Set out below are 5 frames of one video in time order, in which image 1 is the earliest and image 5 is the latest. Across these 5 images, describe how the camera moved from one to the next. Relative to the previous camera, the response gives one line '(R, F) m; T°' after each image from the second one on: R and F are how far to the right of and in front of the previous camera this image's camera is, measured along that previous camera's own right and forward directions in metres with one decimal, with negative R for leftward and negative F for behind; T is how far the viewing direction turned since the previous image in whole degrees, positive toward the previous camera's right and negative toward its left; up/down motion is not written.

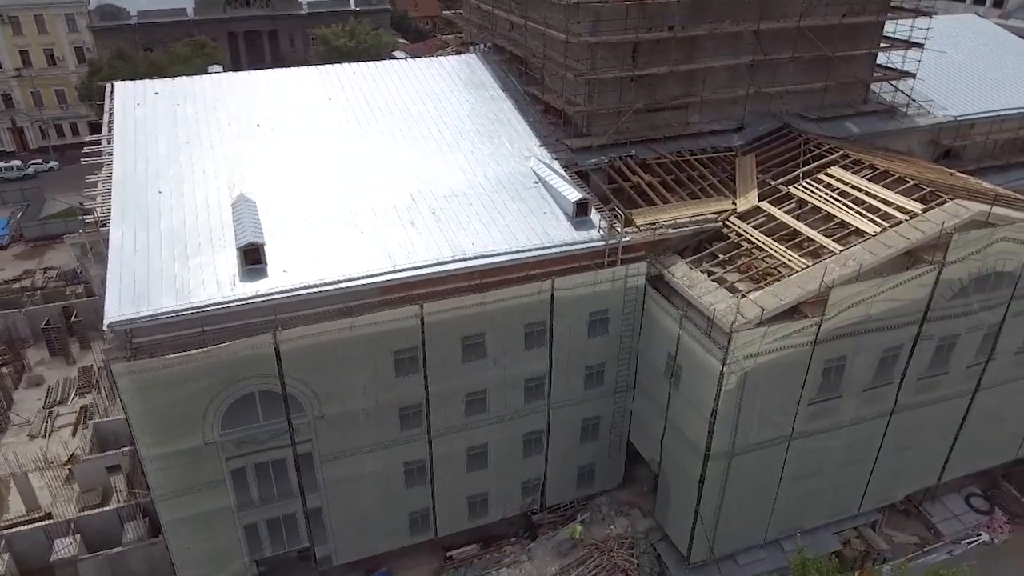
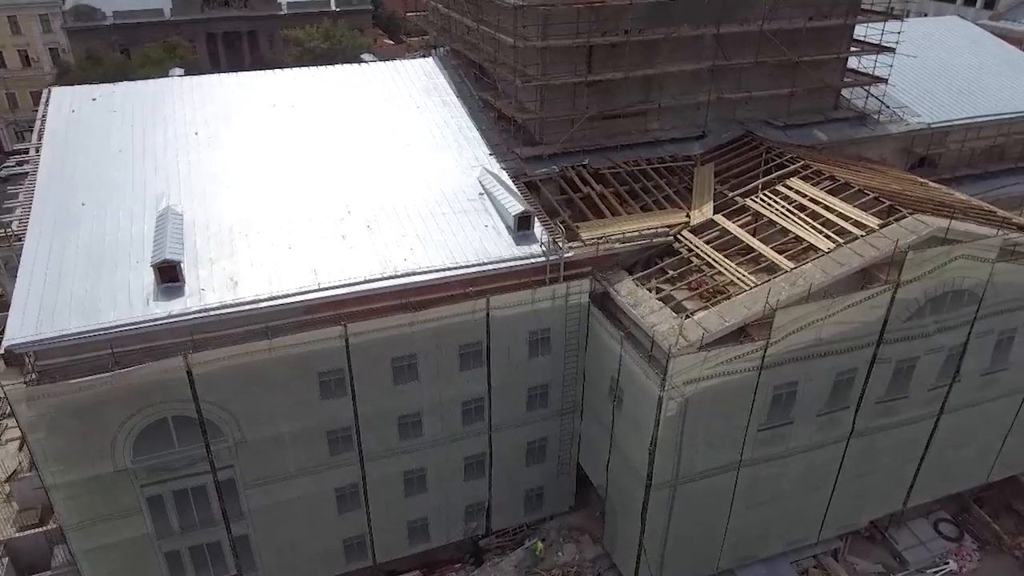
(+2.2, +1.1) m; 0°
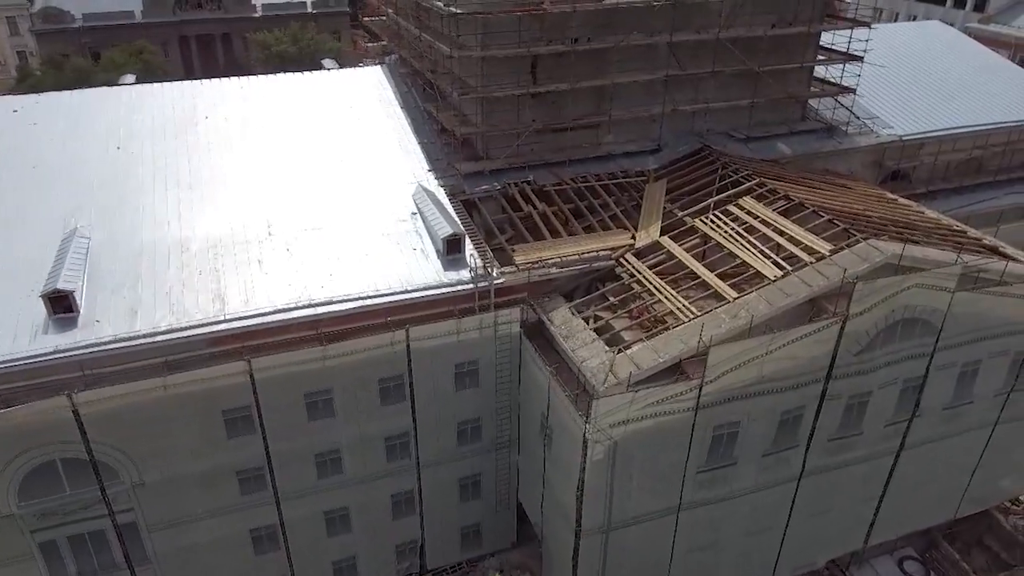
(+2.3, +1.4) m; 0°
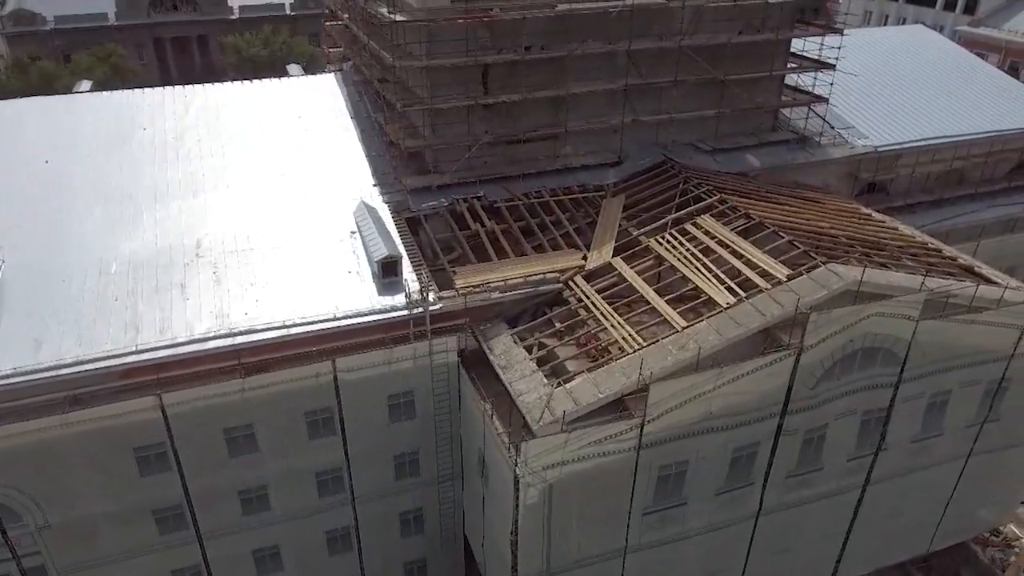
(+1.8, +1.3) m; 0°
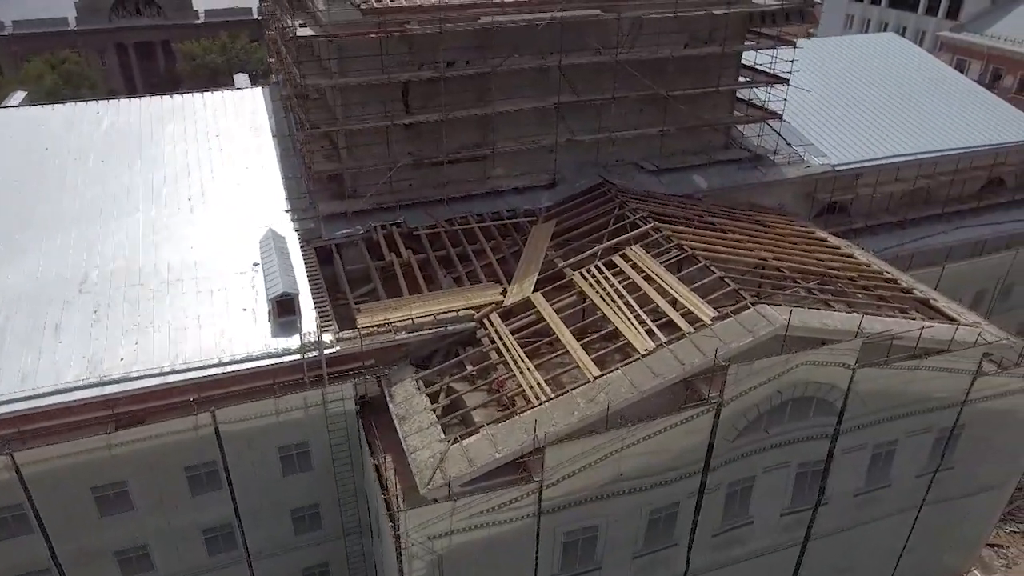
(+2.5, +1.7) m; 0°
